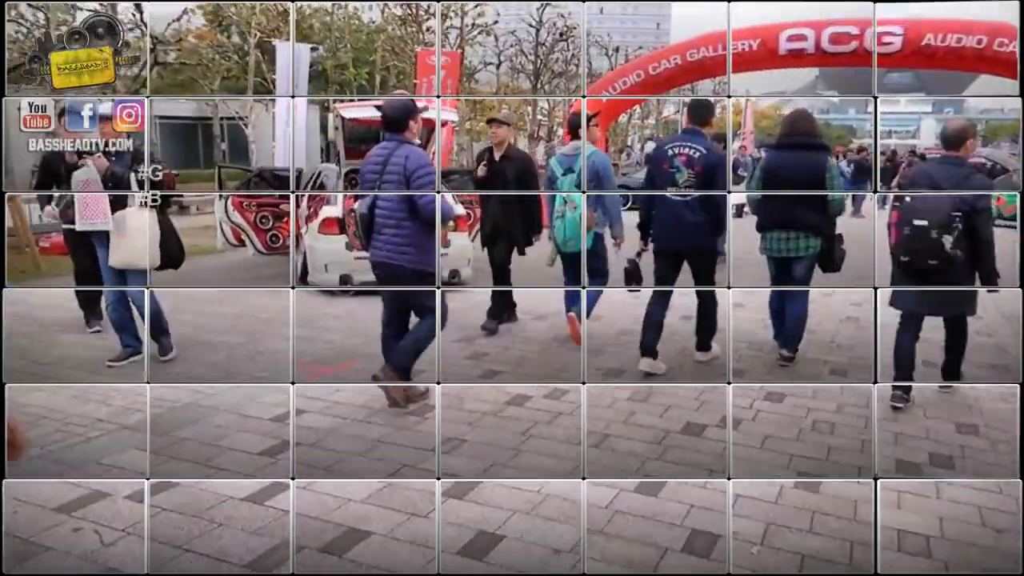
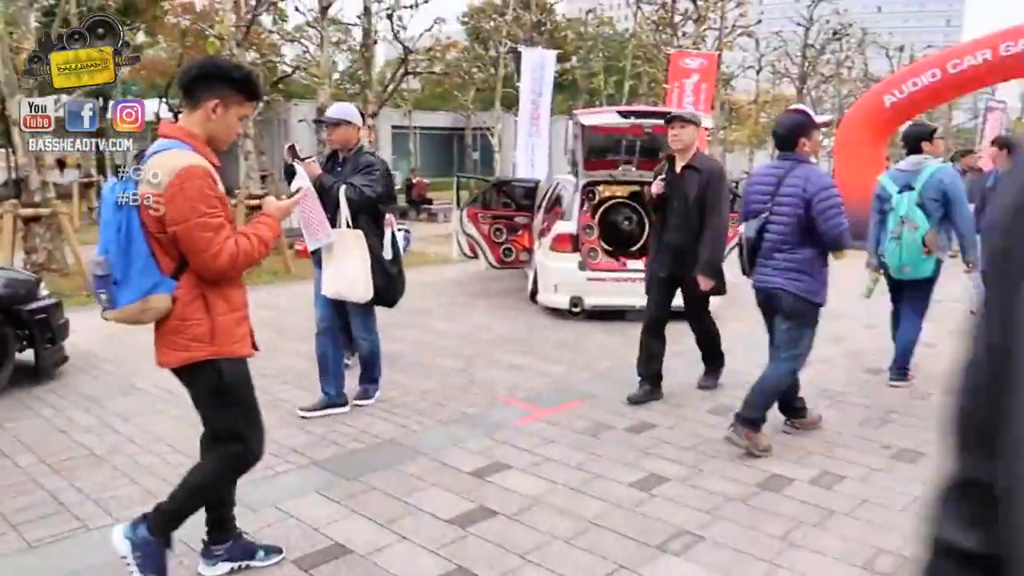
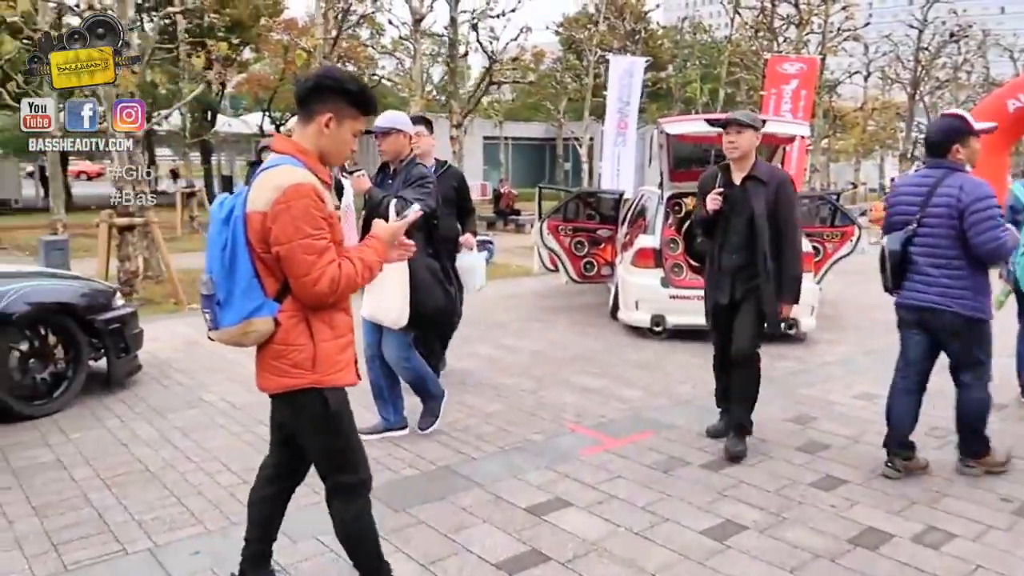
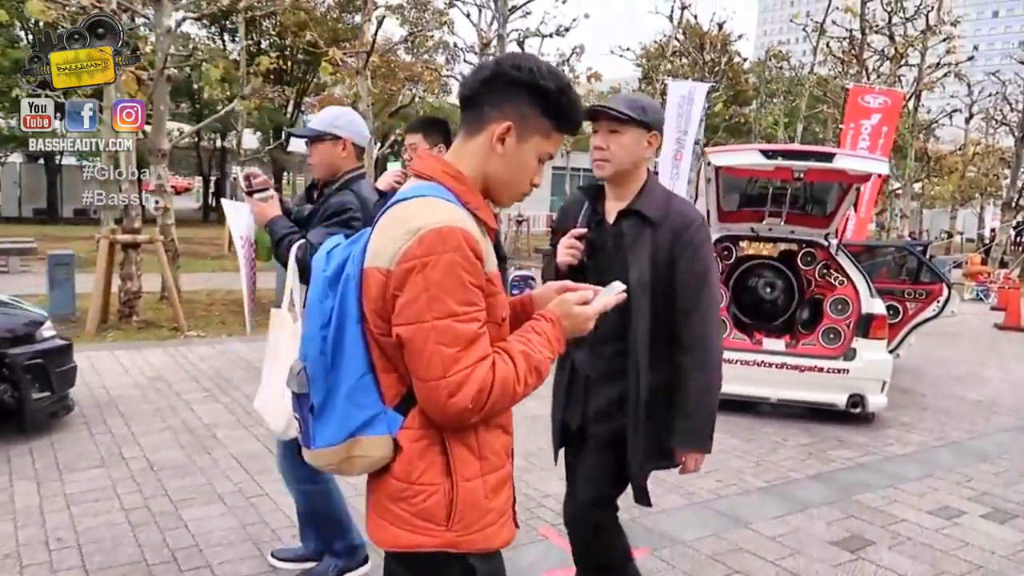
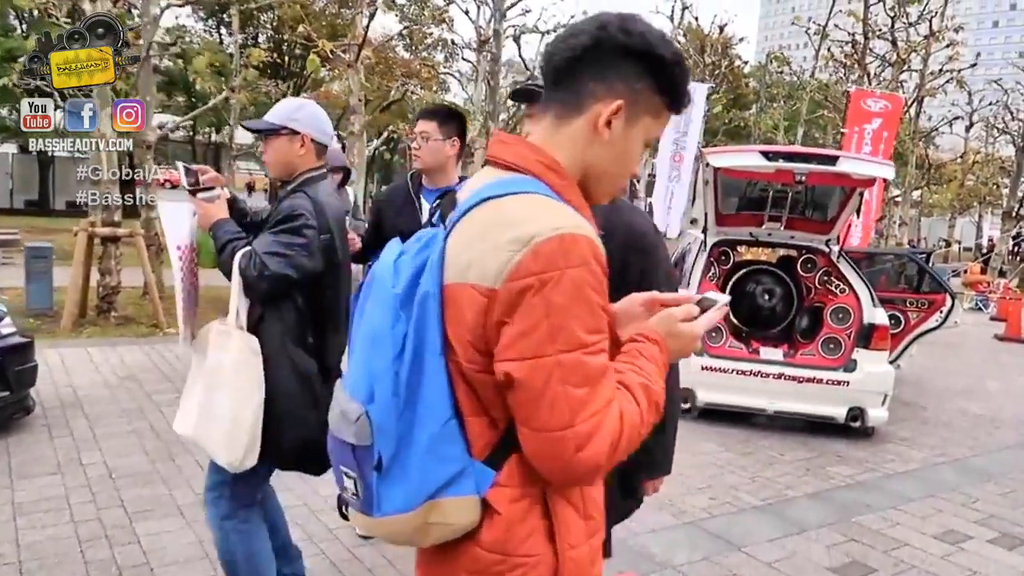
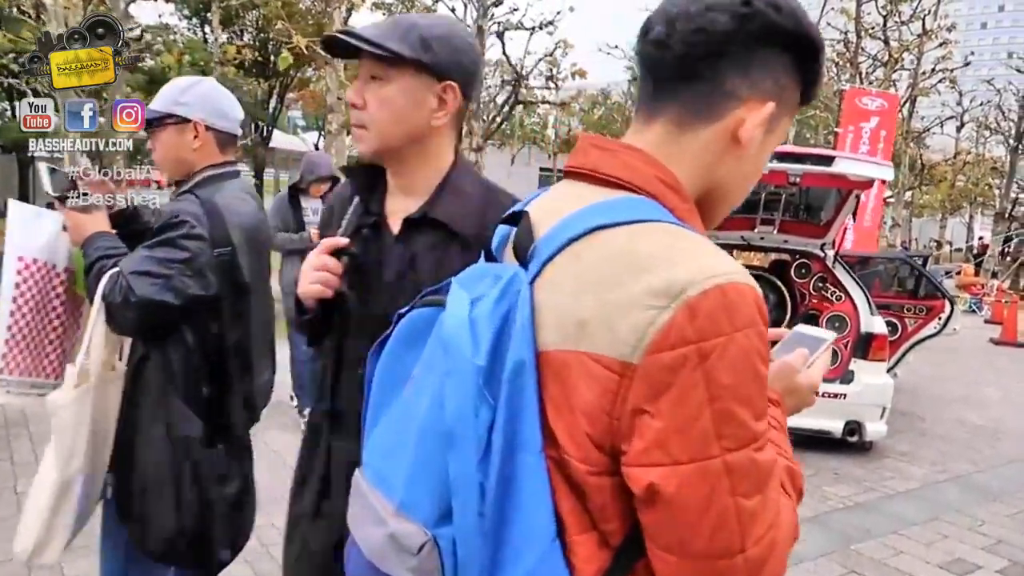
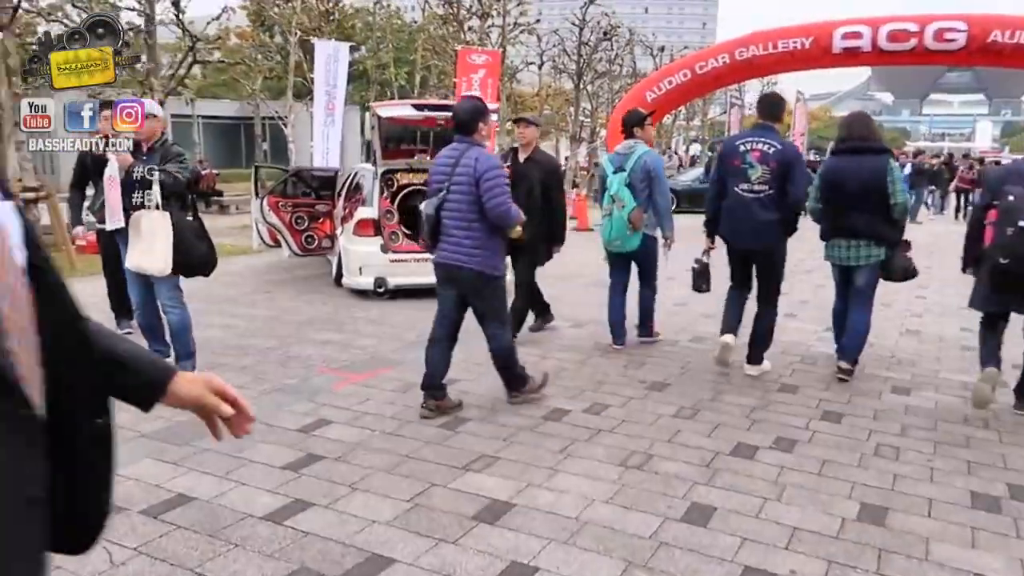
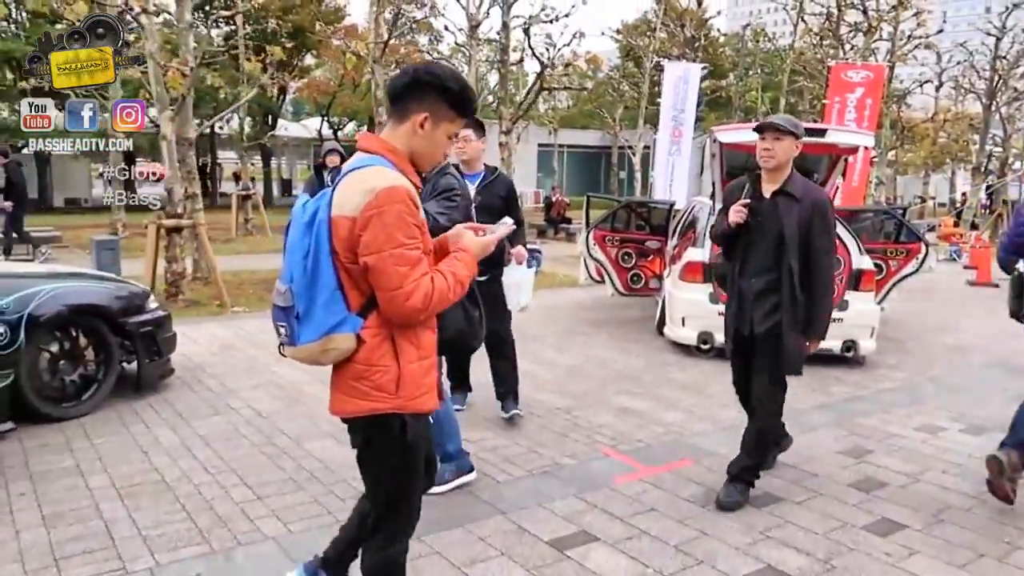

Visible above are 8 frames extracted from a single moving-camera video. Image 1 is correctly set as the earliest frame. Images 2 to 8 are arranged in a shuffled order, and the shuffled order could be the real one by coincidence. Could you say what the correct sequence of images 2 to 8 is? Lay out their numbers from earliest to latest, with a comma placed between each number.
7, 2, 3, 8, 4, 5, 6
